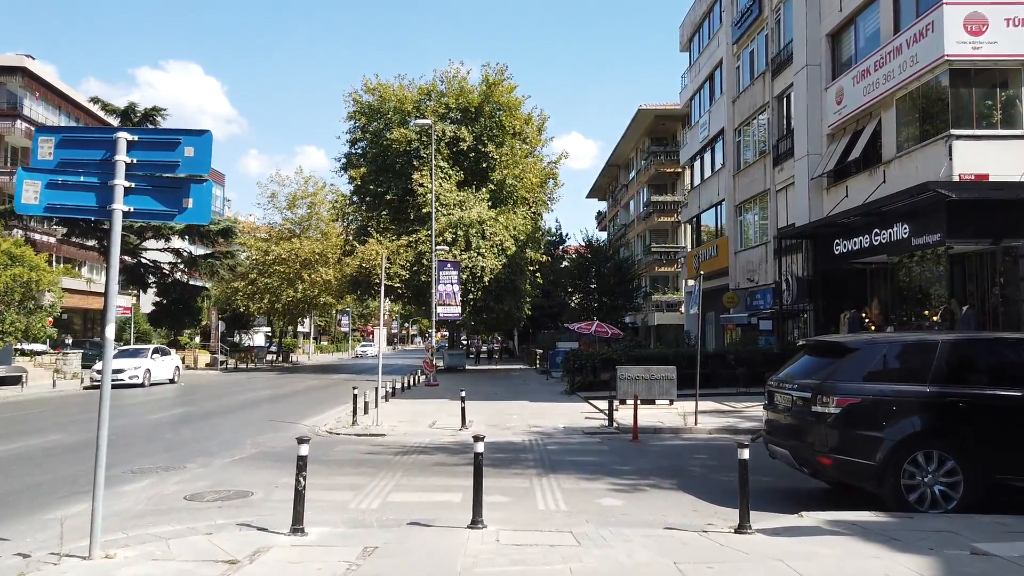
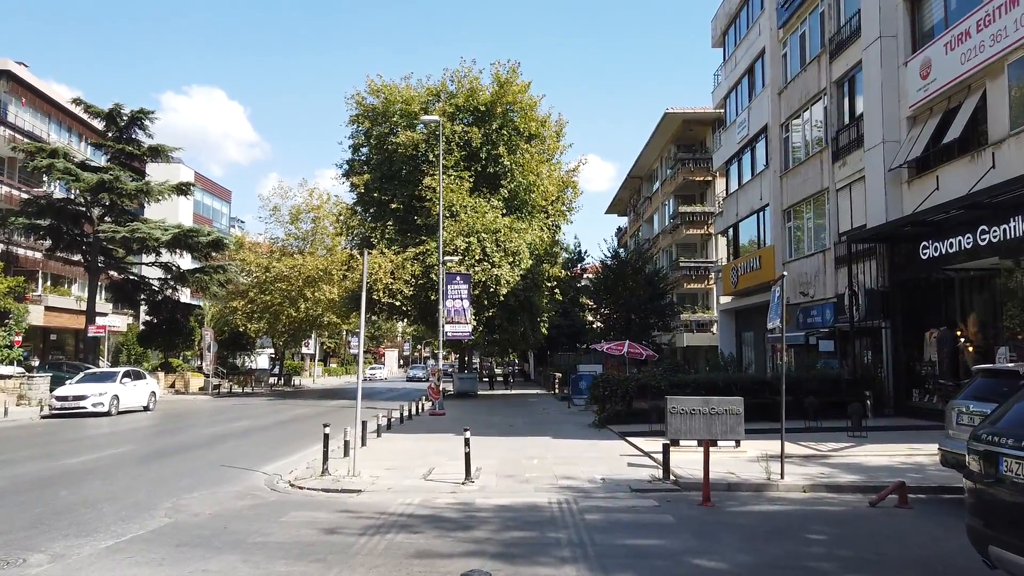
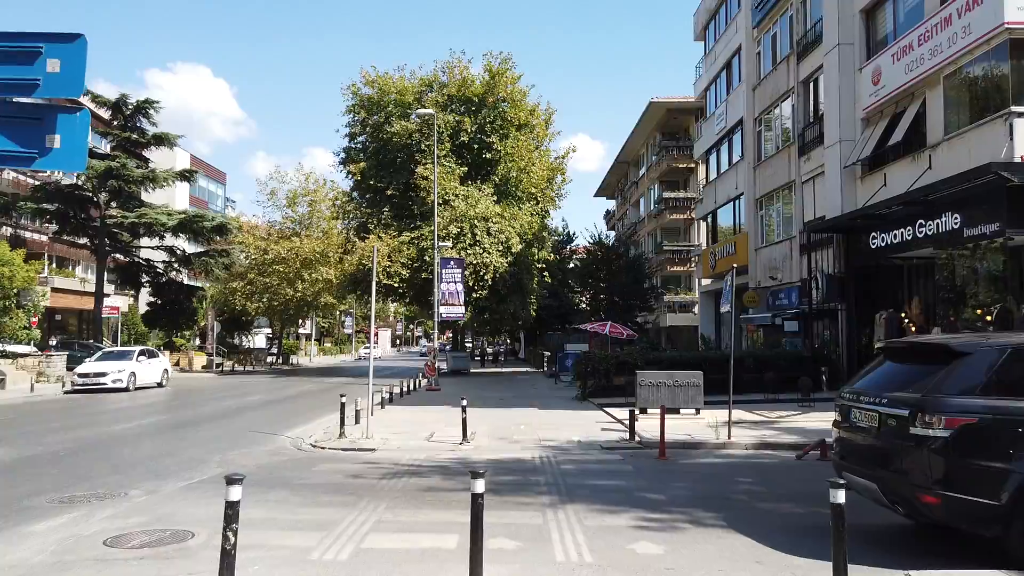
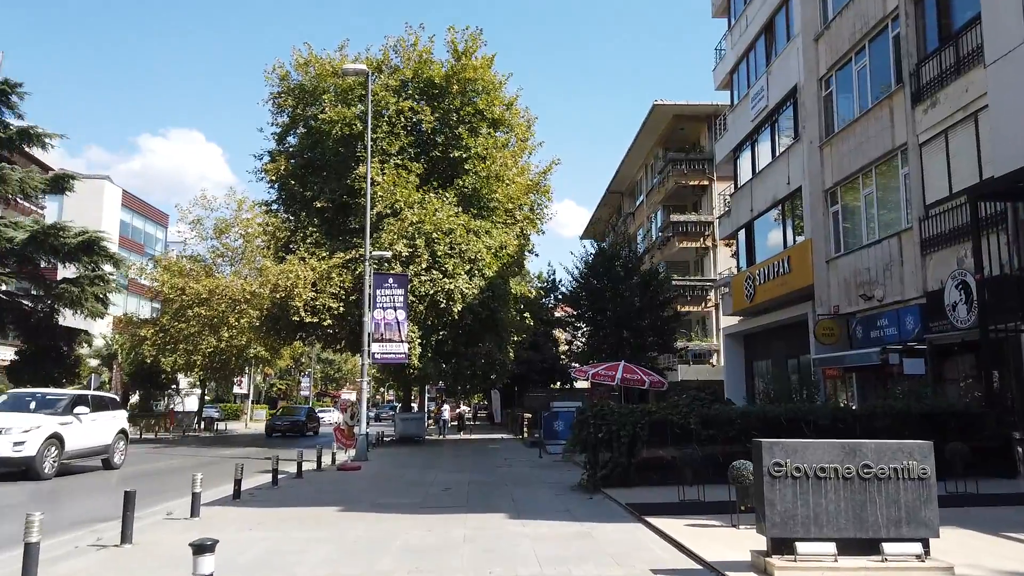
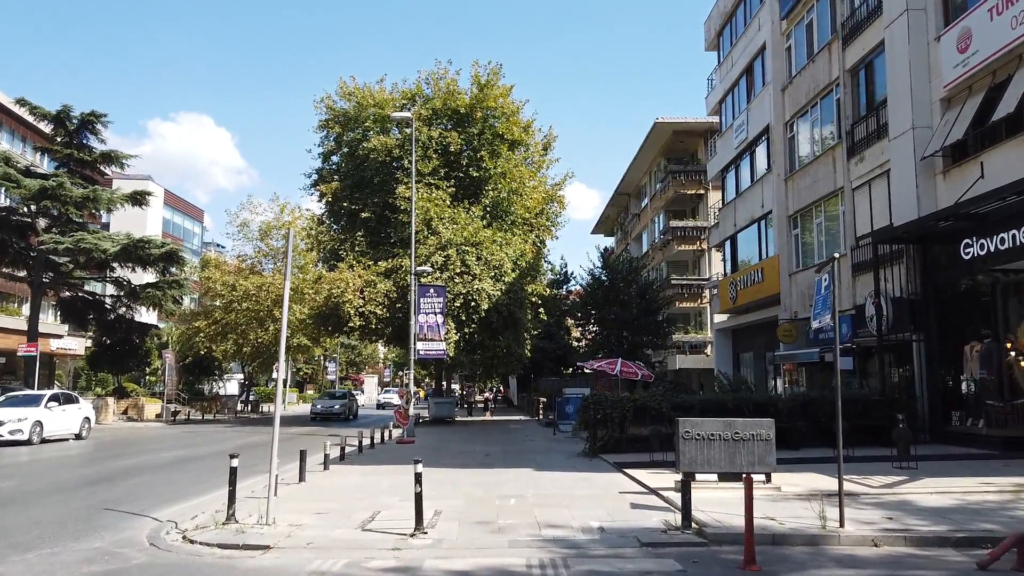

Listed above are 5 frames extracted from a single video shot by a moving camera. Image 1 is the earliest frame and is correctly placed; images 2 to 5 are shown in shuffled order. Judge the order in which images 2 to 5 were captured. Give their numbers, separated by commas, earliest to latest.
3, 2, 5, 4
